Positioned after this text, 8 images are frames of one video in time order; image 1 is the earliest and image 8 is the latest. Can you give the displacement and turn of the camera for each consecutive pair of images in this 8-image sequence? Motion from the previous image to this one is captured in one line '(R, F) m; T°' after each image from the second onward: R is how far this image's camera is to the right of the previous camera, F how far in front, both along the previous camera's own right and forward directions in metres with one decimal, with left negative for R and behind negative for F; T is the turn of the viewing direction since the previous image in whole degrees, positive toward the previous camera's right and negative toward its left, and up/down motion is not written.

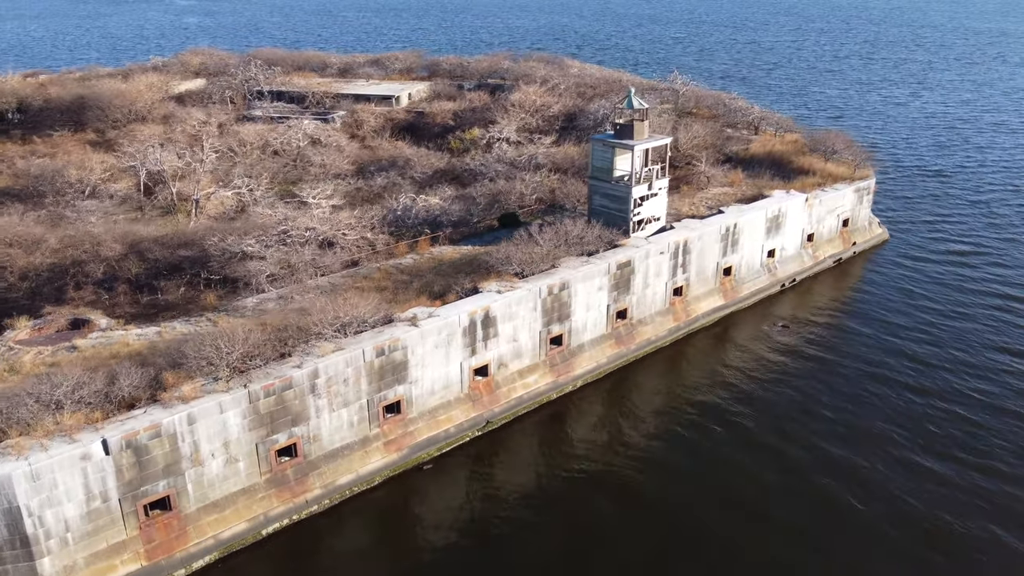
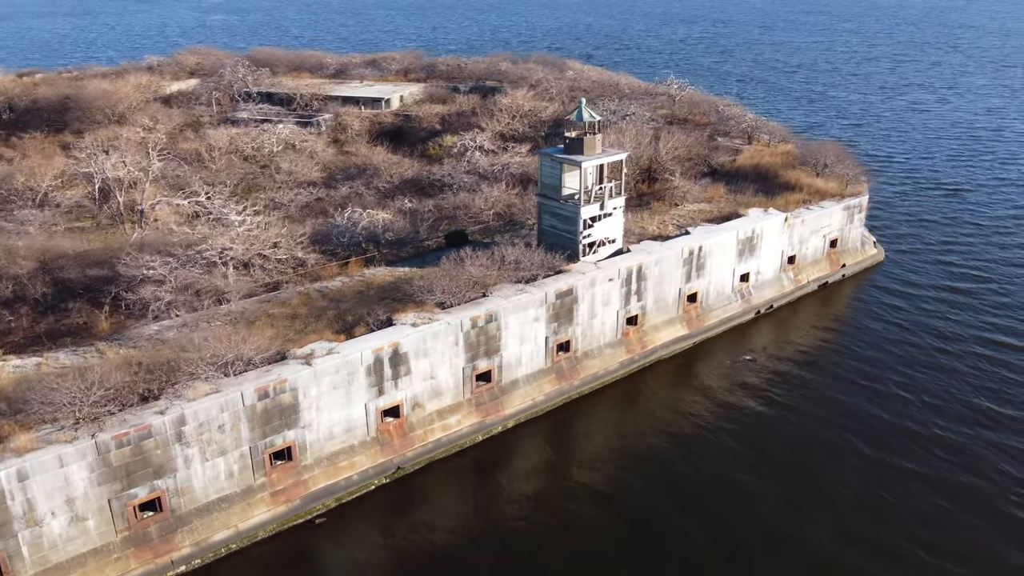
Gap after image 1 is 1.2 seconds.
(+3.1, +2.4) m; -2°
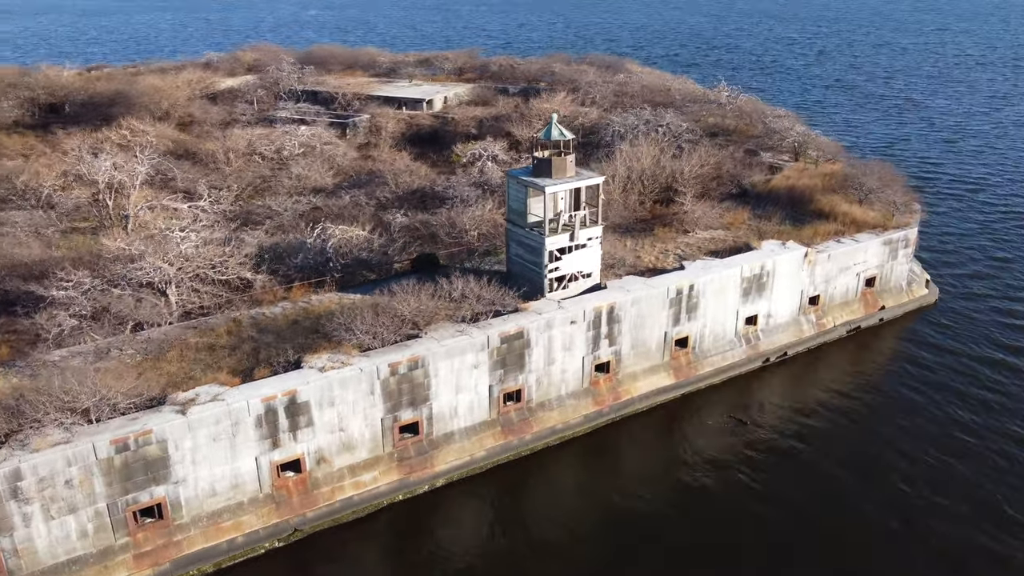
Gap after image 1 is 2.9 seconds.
(+4.1, +3.2) m; -7°
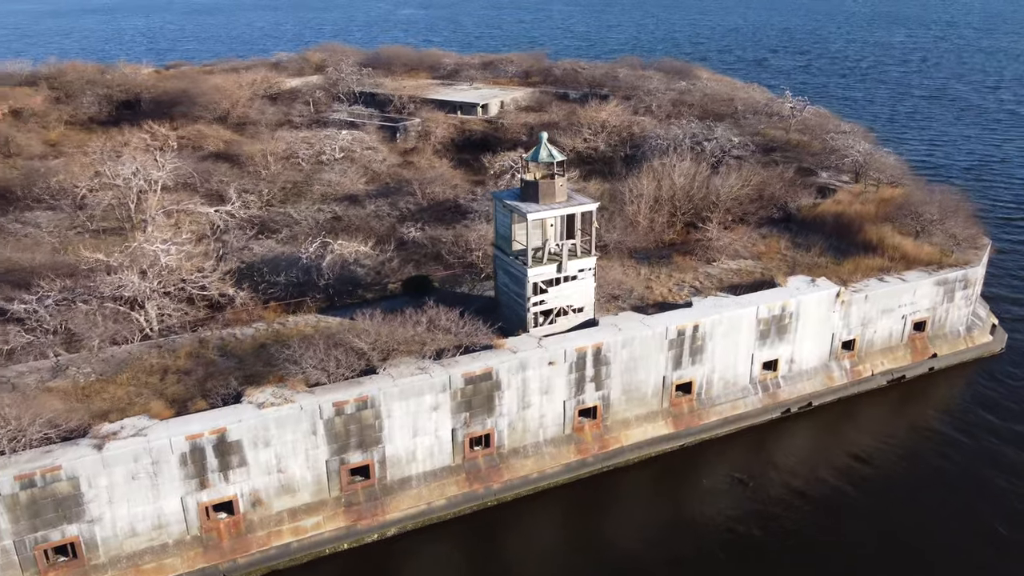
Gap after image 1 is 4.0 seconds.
(+3.0, +2.1) m; -6°
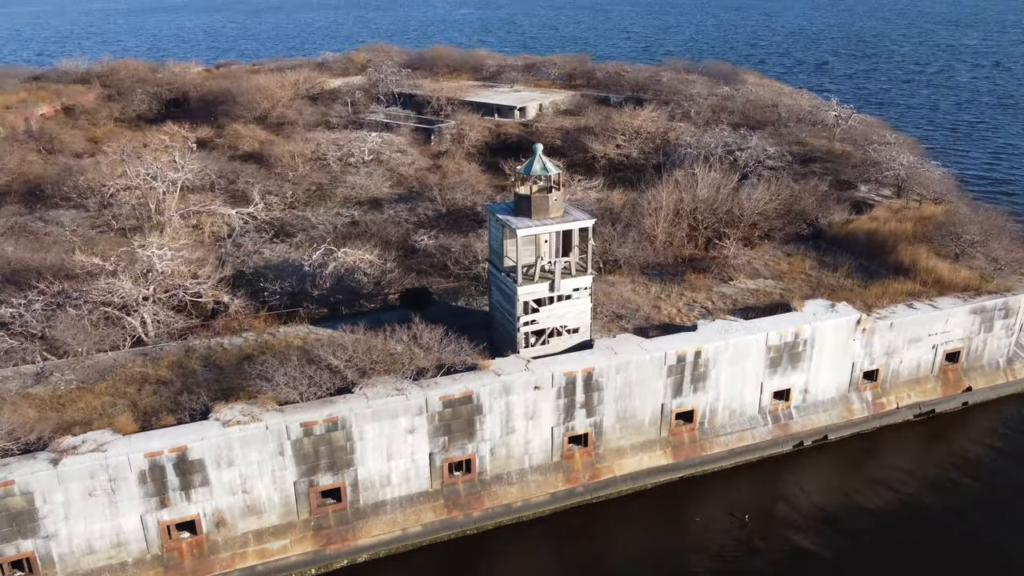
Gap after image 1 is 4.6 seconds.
(+1.7, +1.1) m; -4°
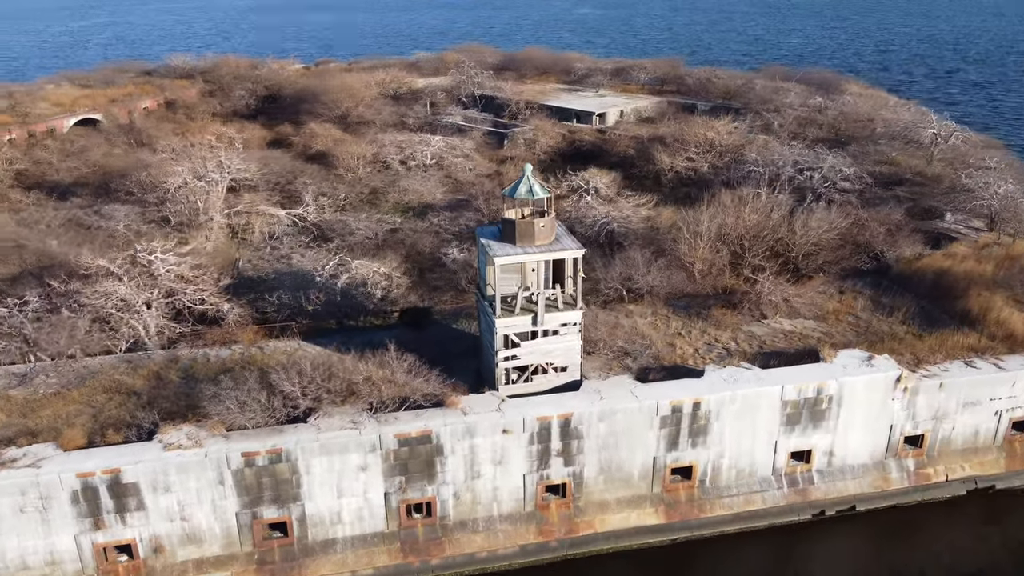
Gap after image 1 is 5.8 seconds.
(+3.1, +1.9) m; -8°
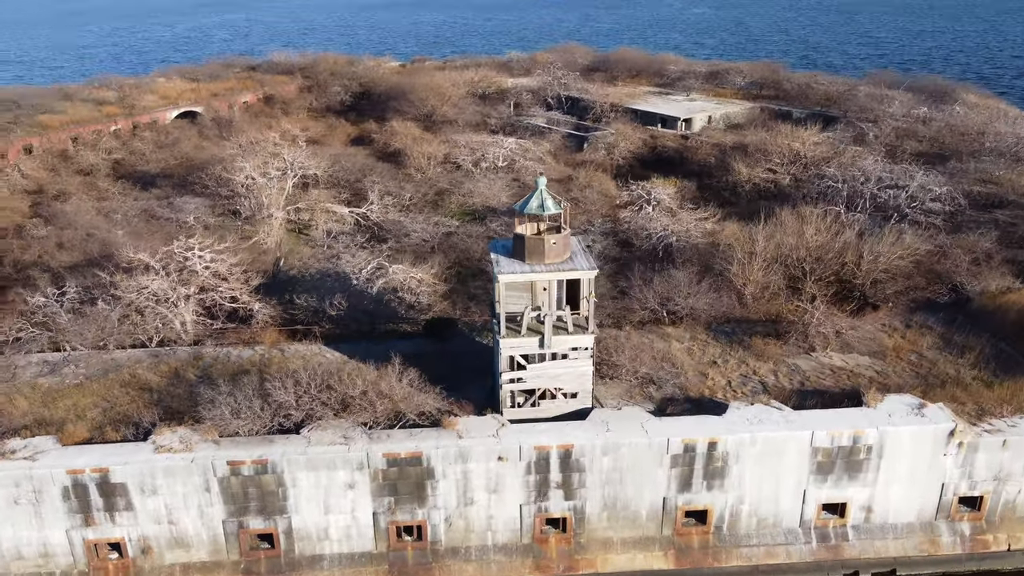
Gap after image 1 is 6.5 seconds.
(+2.1, +1.1) m; -7°
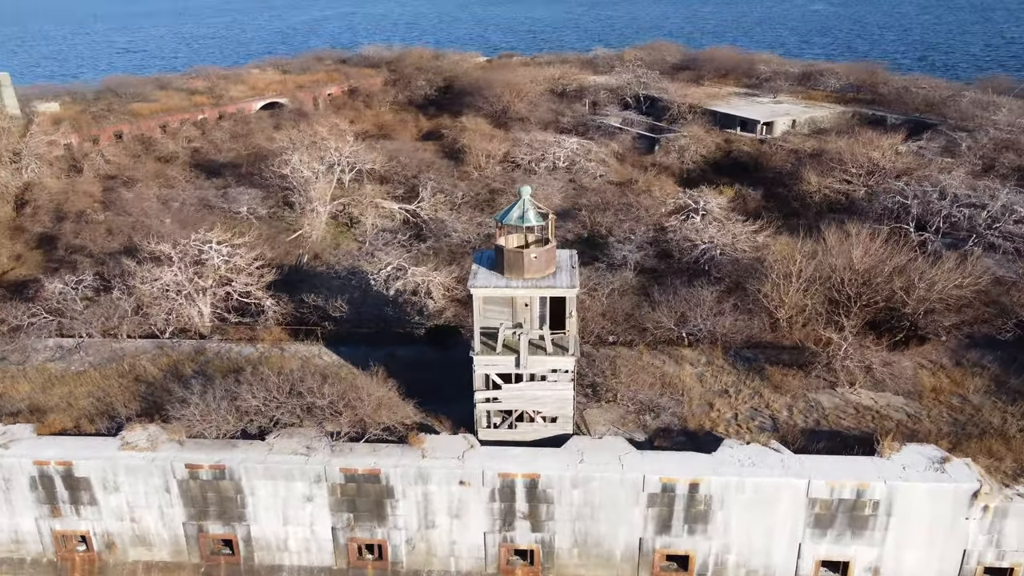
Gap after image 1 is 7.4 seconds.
(+2.6, +1.2) m; -7°
